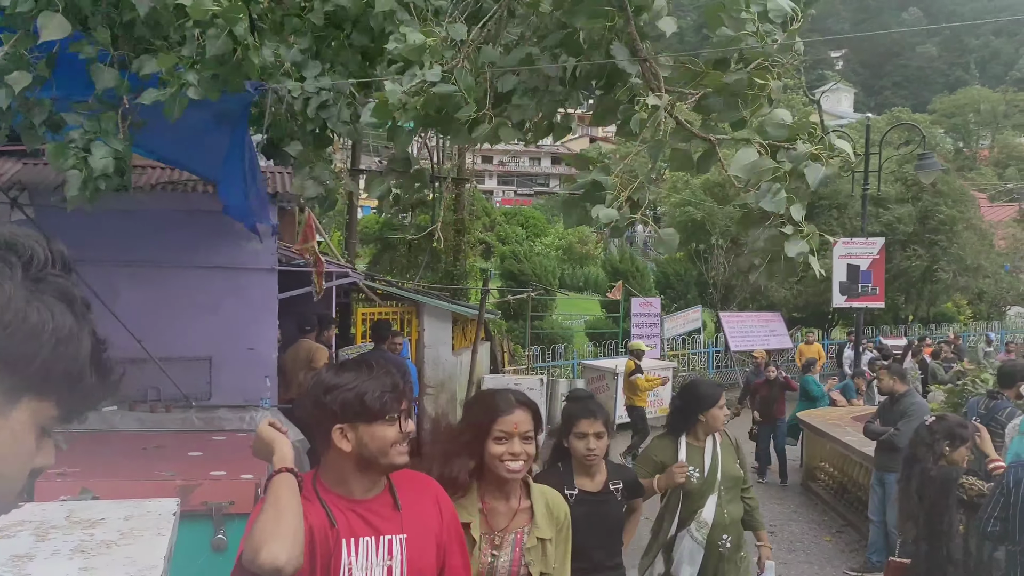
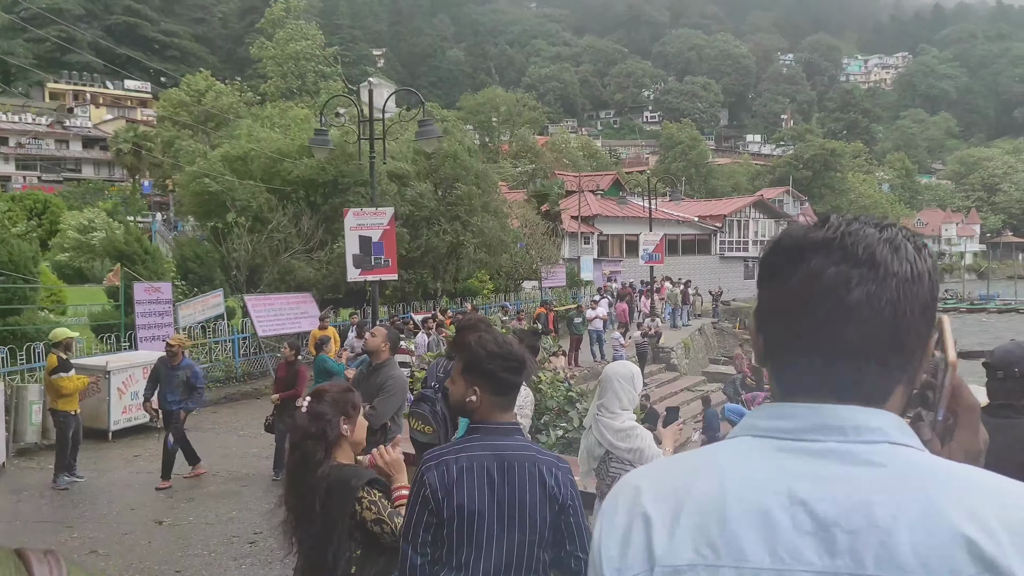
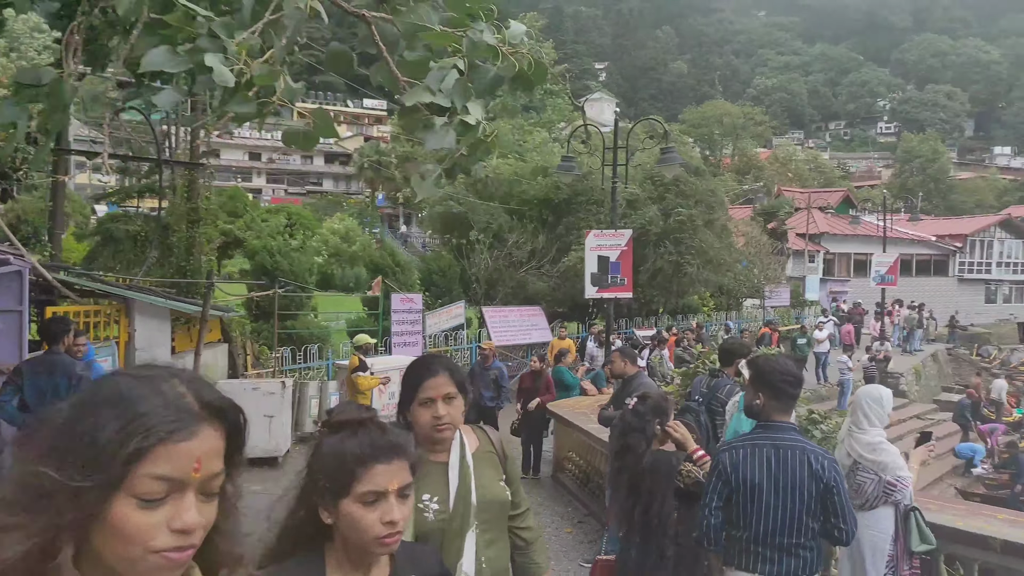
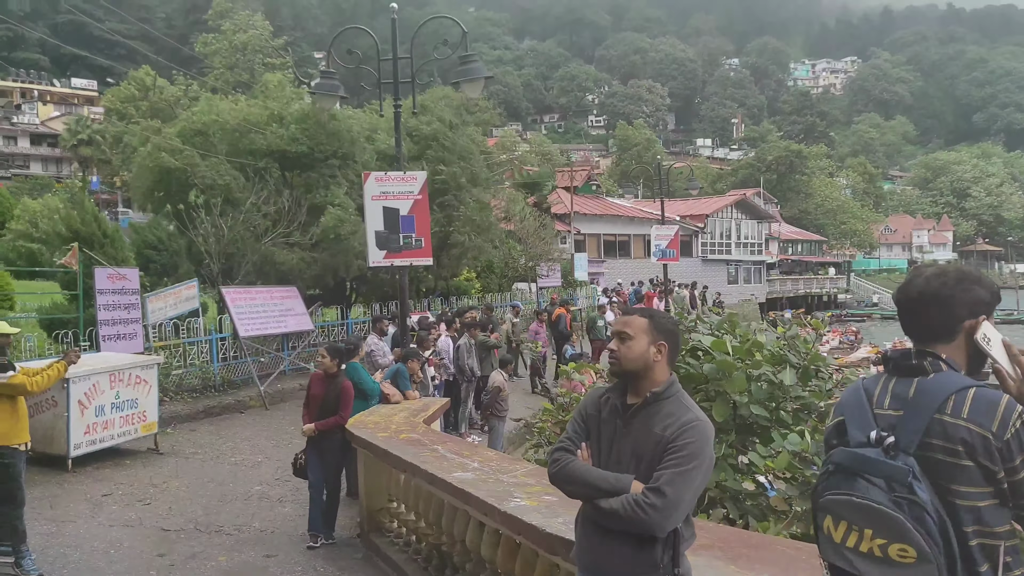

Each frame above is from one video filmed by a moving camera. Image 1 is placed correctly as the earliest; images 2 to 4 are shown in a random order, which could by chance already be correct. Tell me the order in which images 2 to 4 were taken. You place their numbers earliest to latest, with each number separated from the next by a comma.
3, 2, 4
